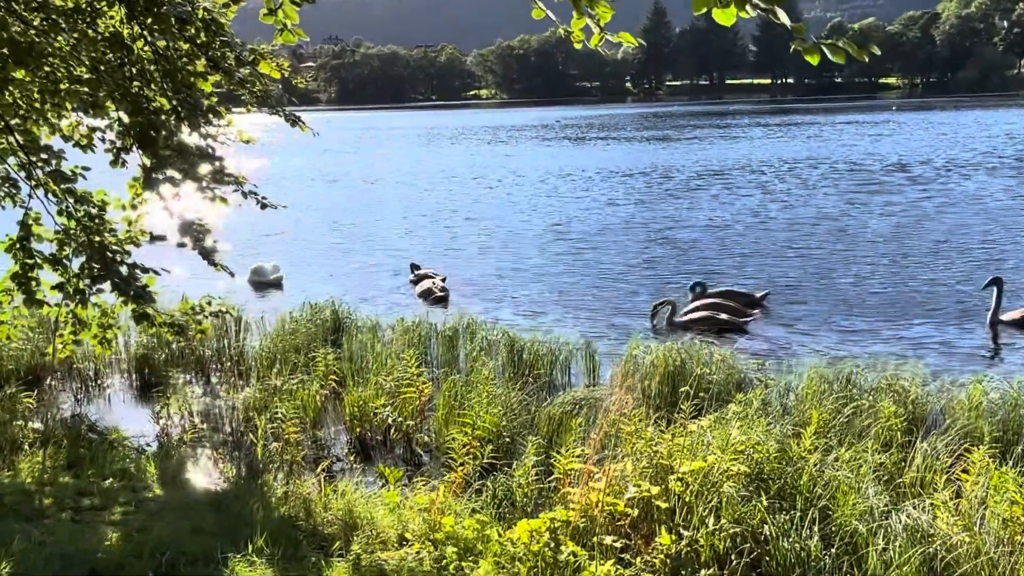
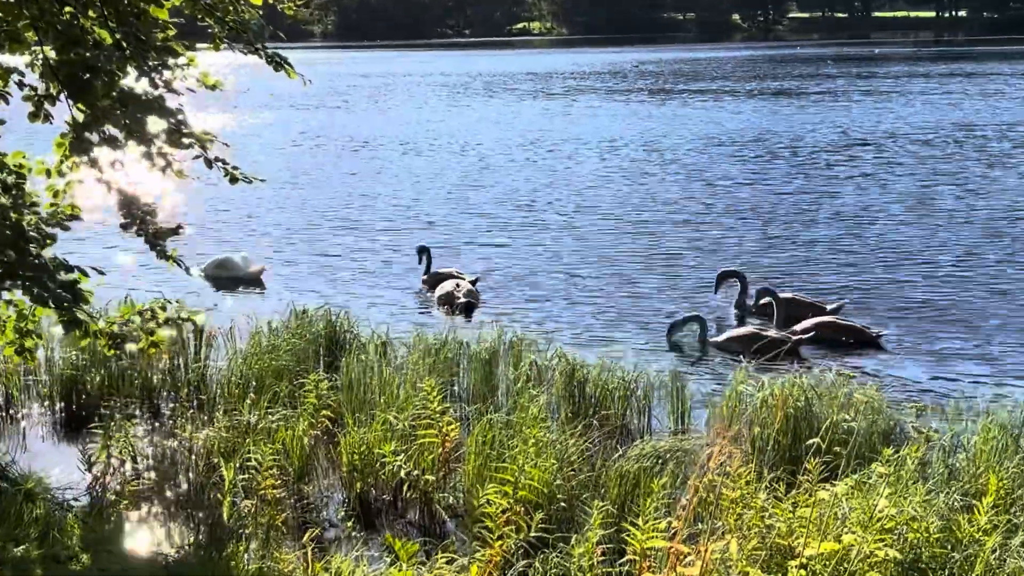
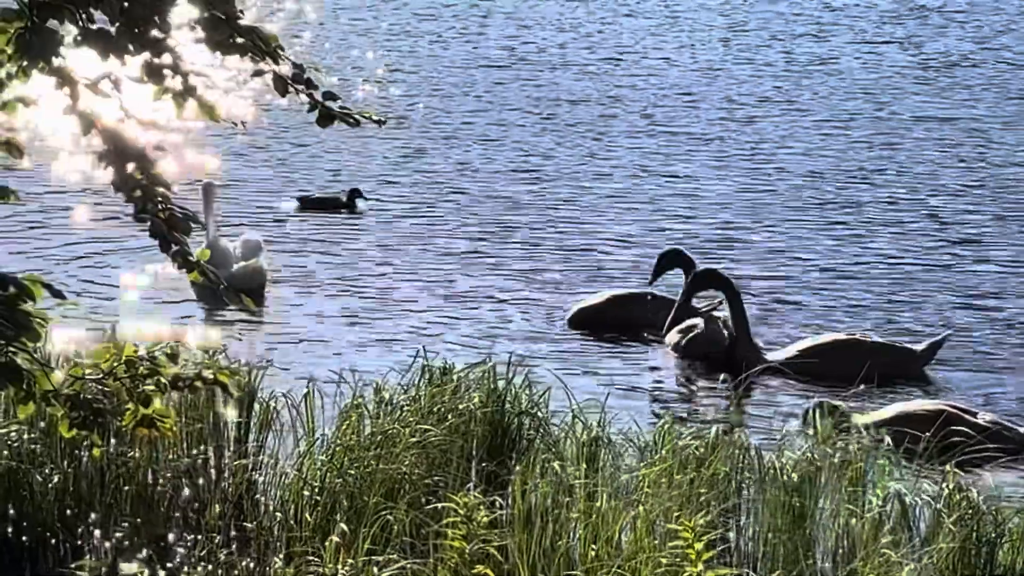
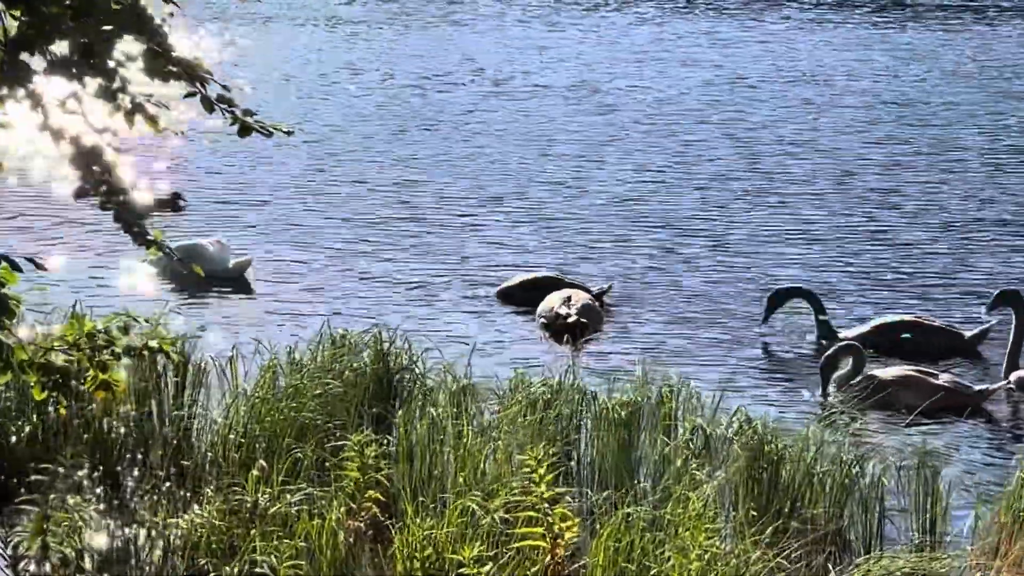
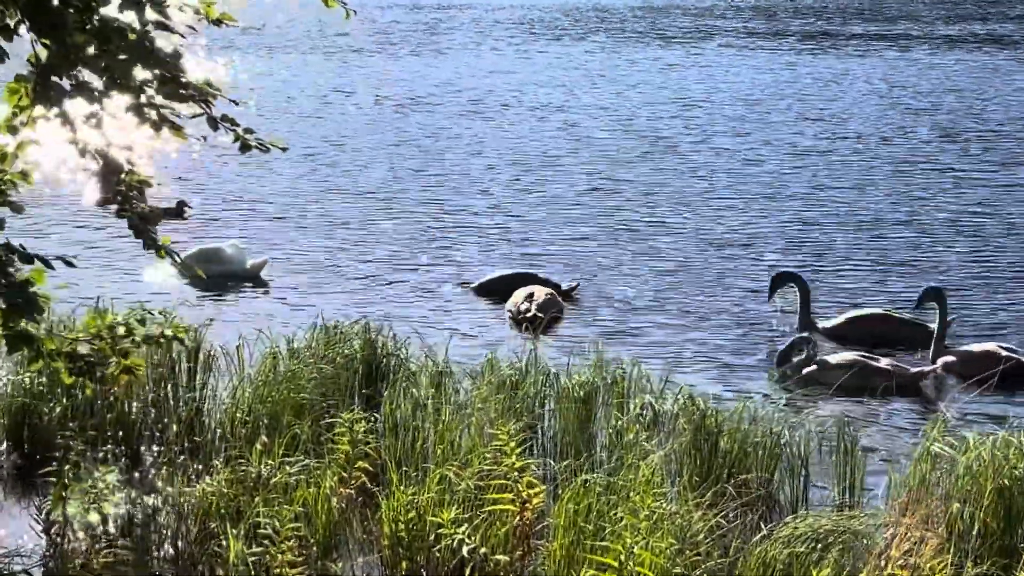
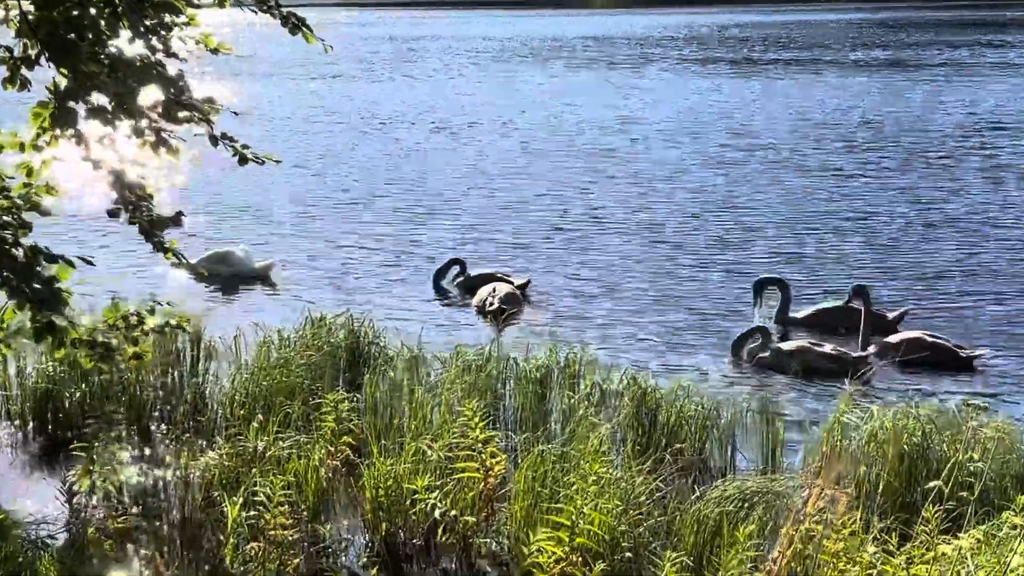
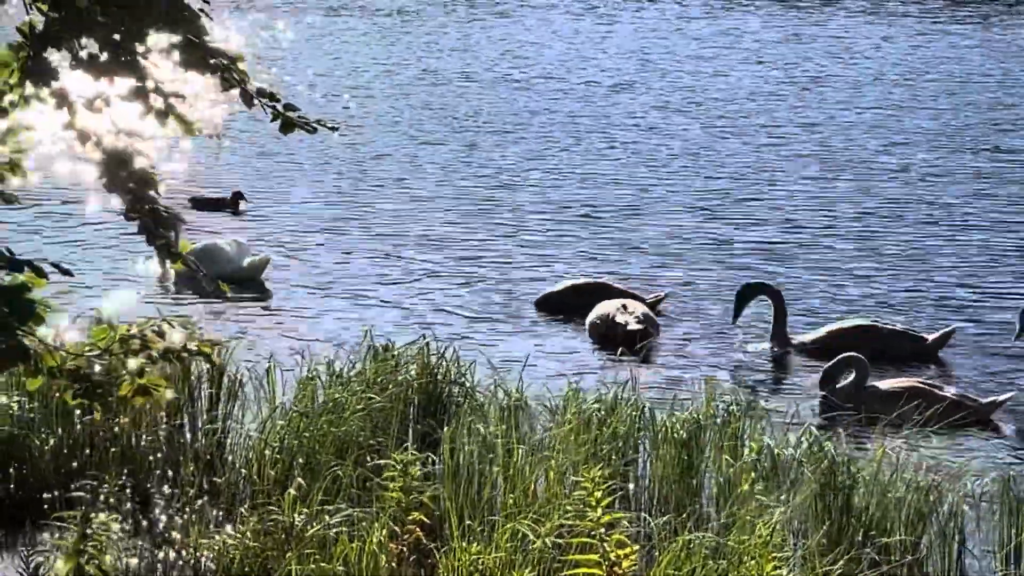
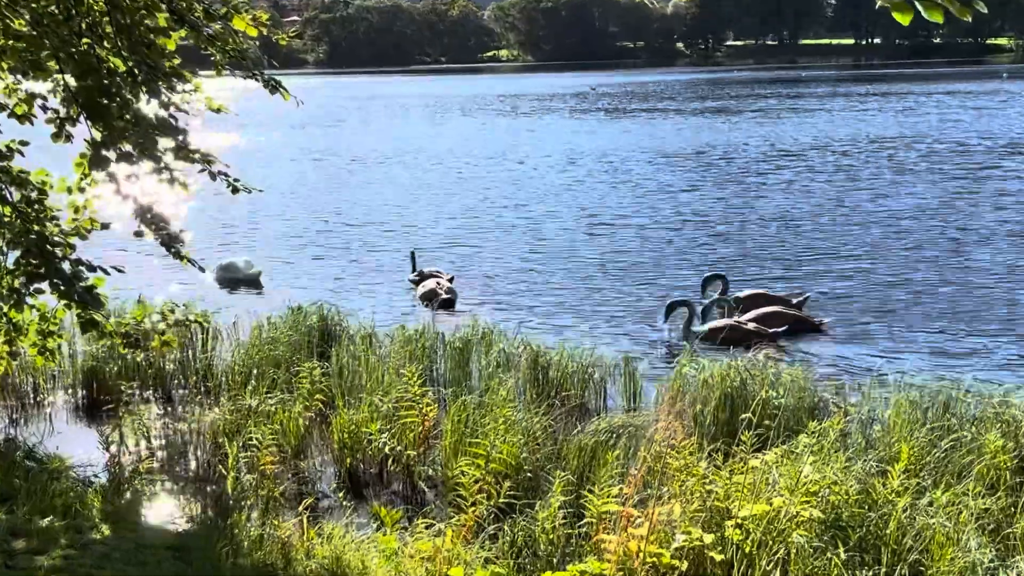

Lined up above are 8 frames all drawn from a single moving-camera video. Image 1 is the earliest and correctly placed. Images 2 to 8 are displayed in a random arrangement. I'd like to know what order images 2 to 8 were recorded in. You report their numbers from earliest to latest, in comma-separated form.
8, 2, 6, 5, 4, 7, 3
